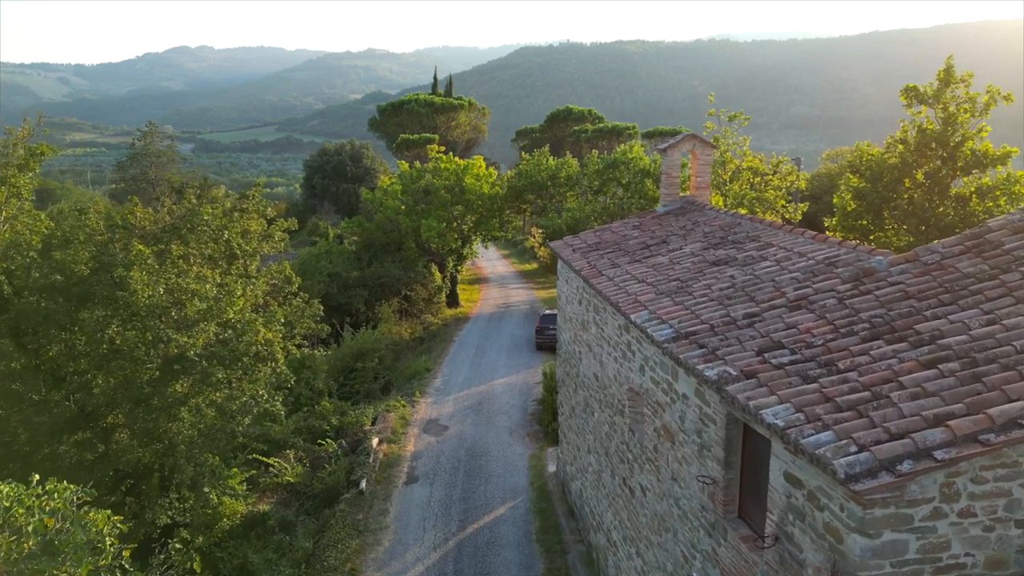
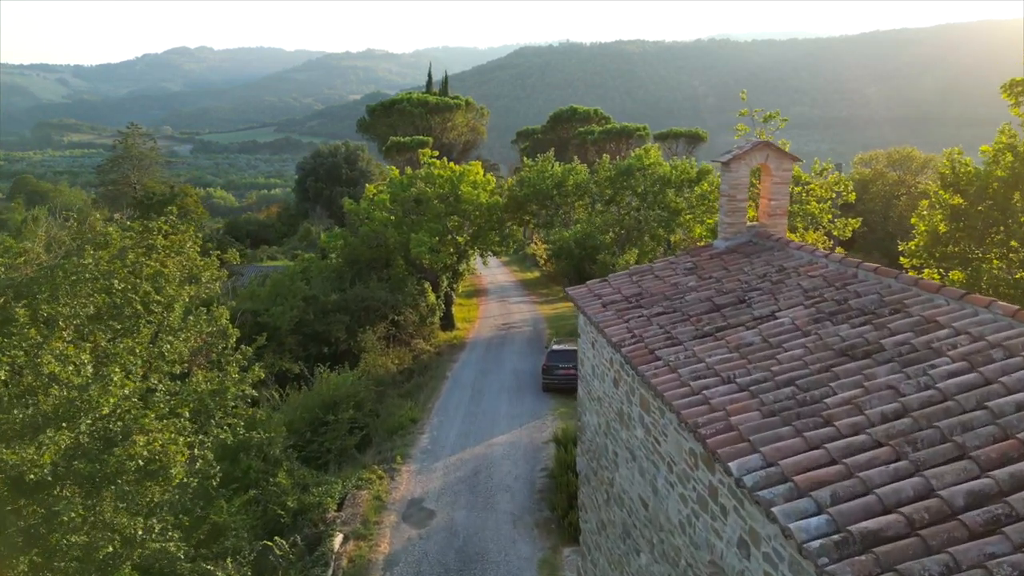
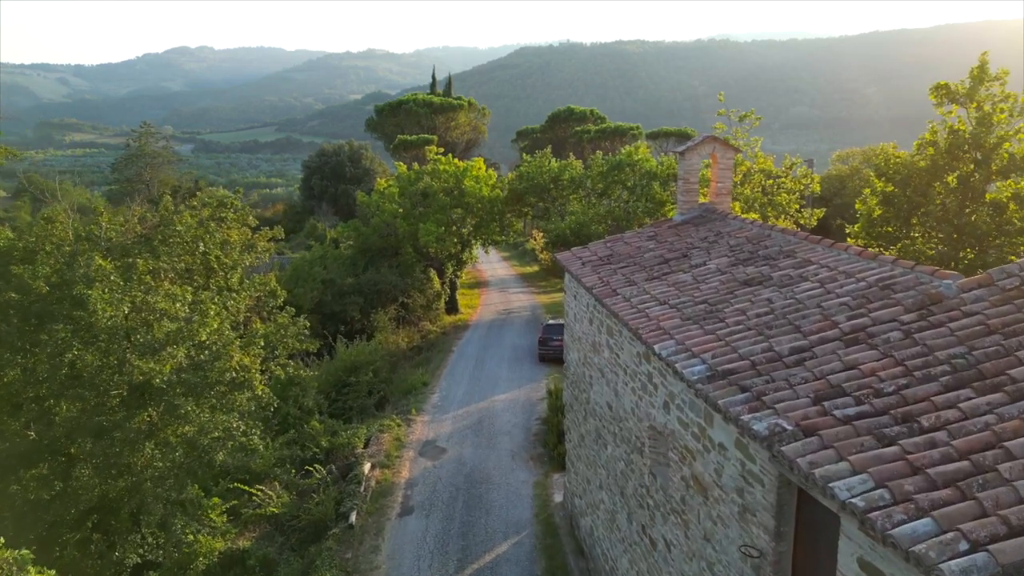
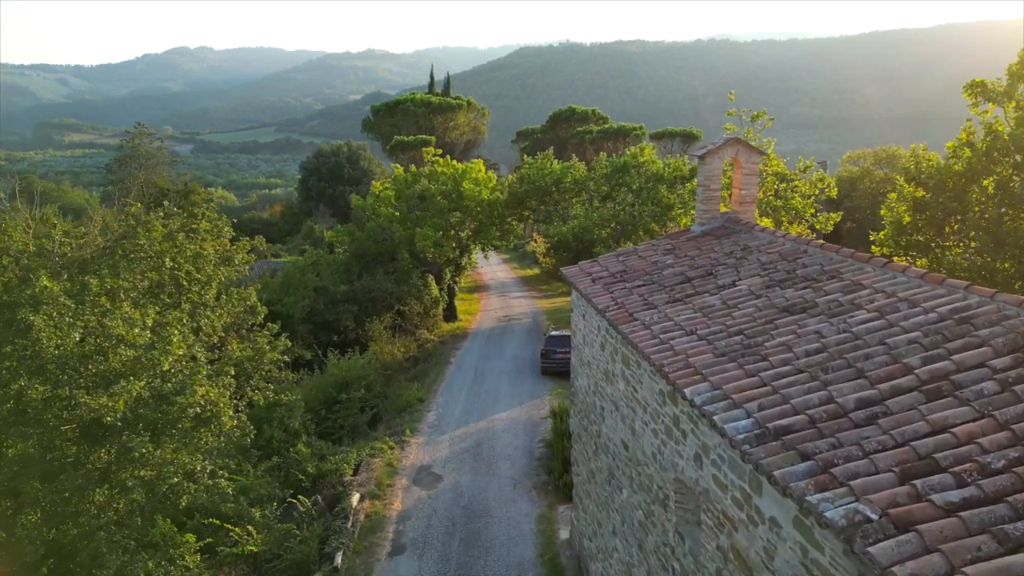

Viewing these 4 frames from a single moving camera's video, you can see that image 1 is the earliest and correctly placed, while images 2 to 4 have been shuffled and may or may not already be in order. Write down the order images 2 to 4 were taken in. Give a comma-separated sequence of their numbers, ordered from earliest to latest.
3, 4, 2
